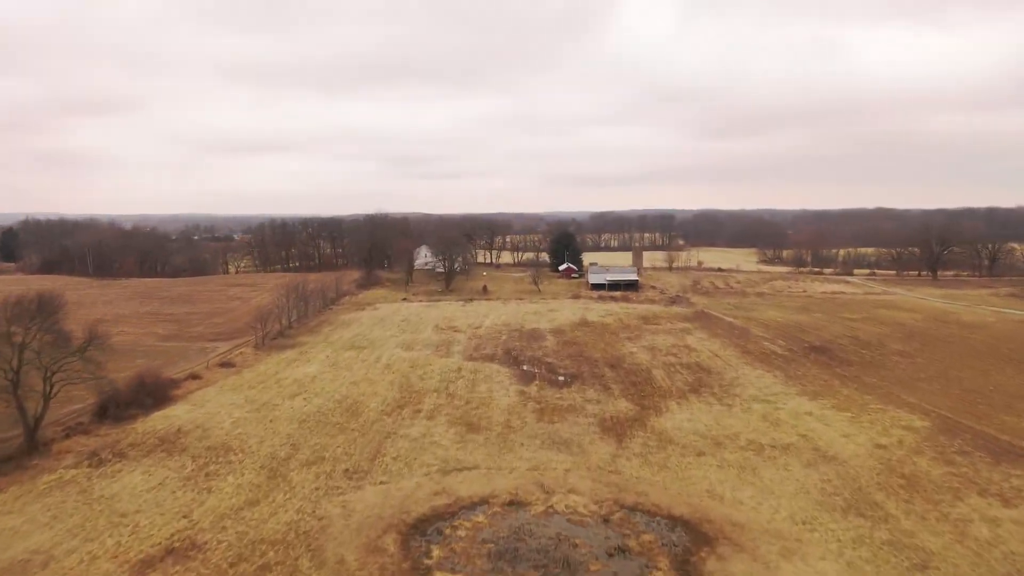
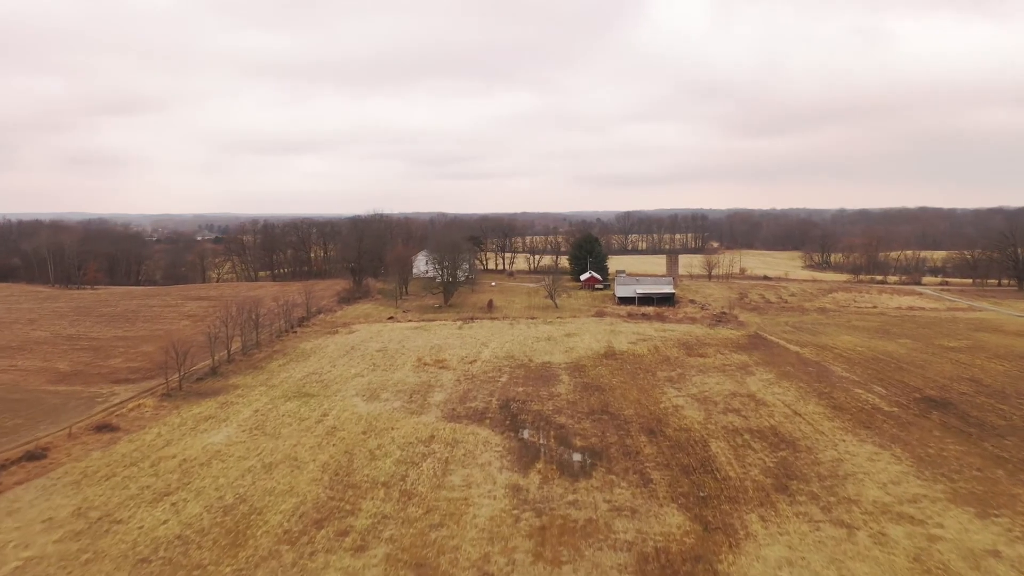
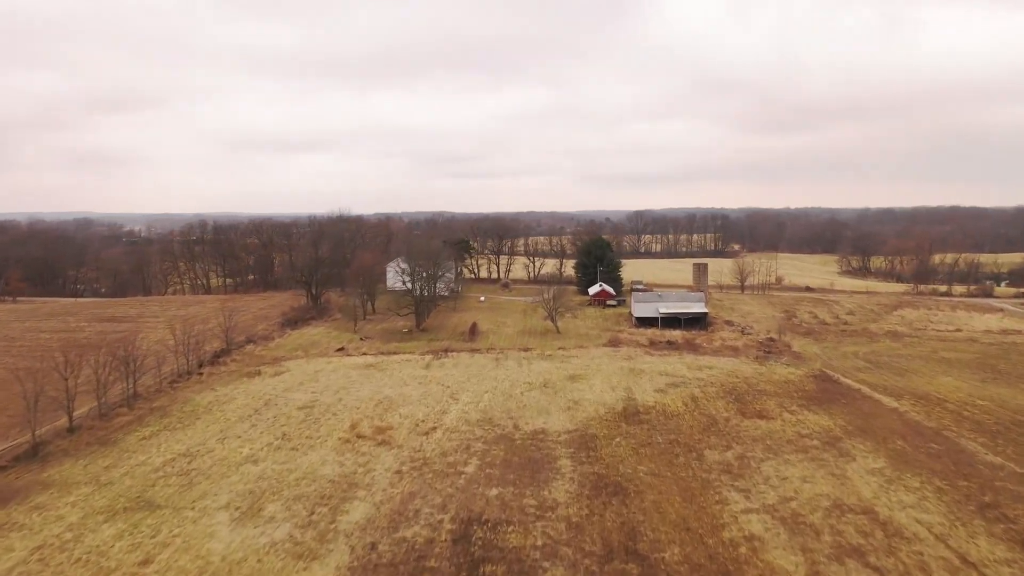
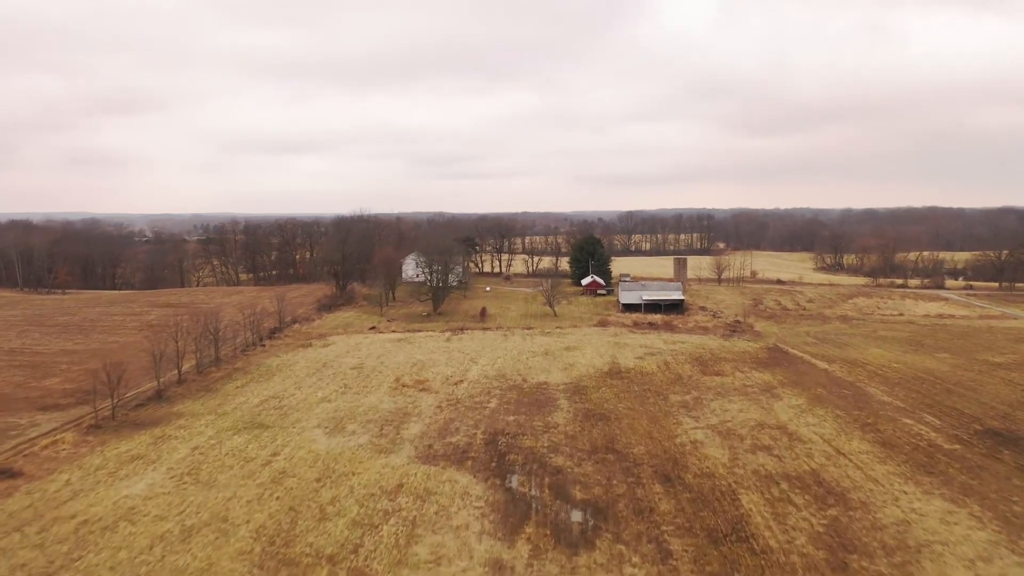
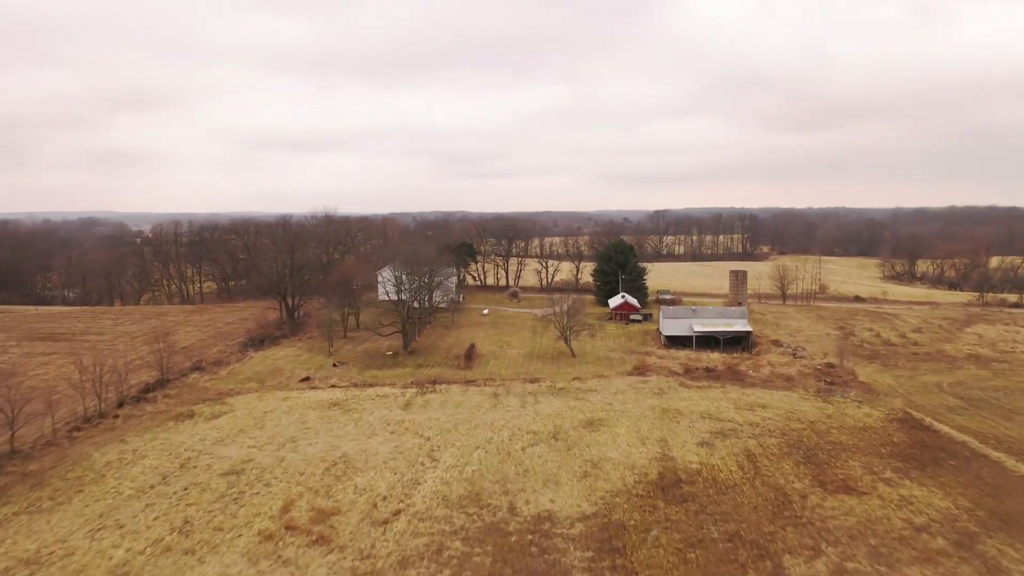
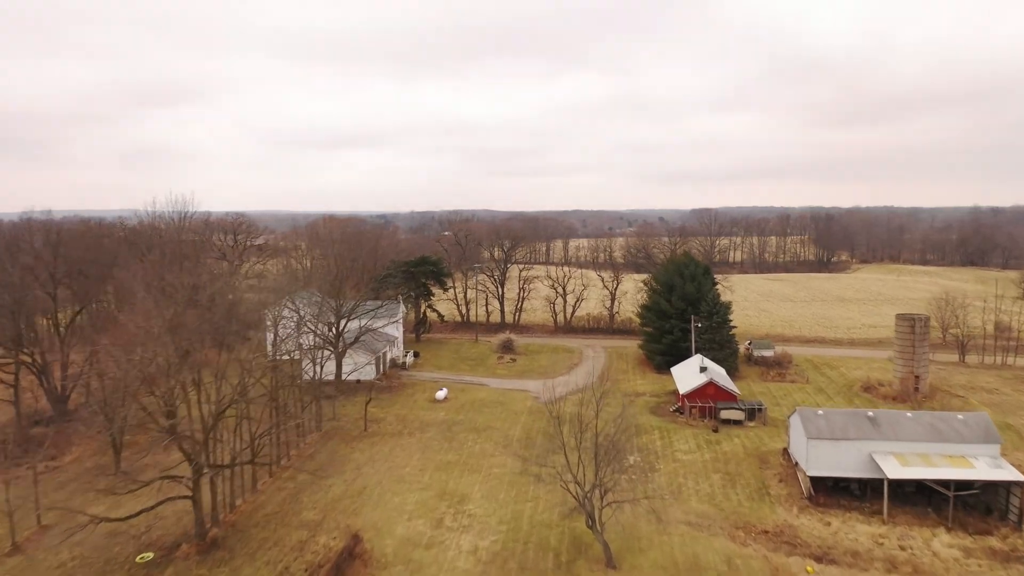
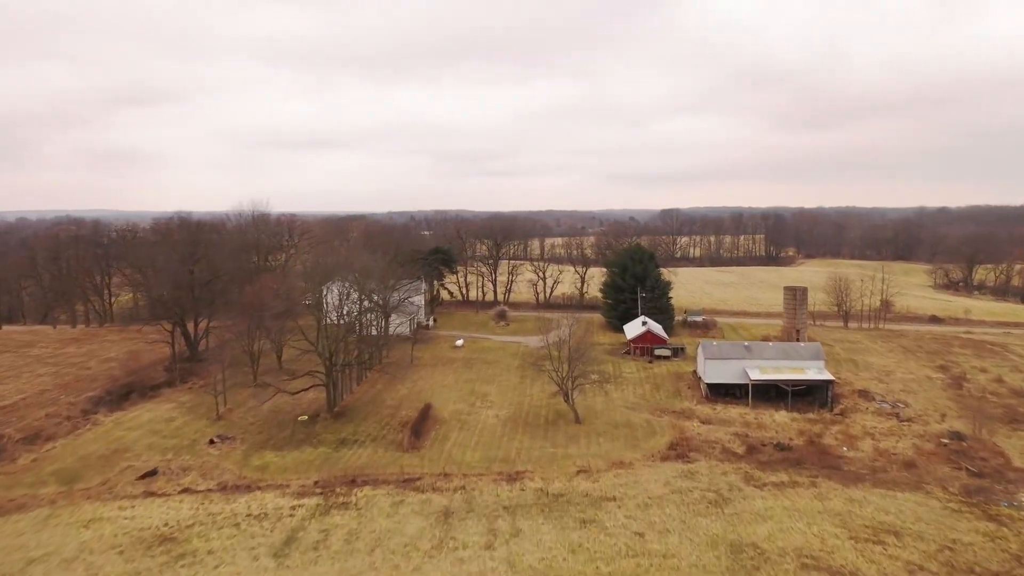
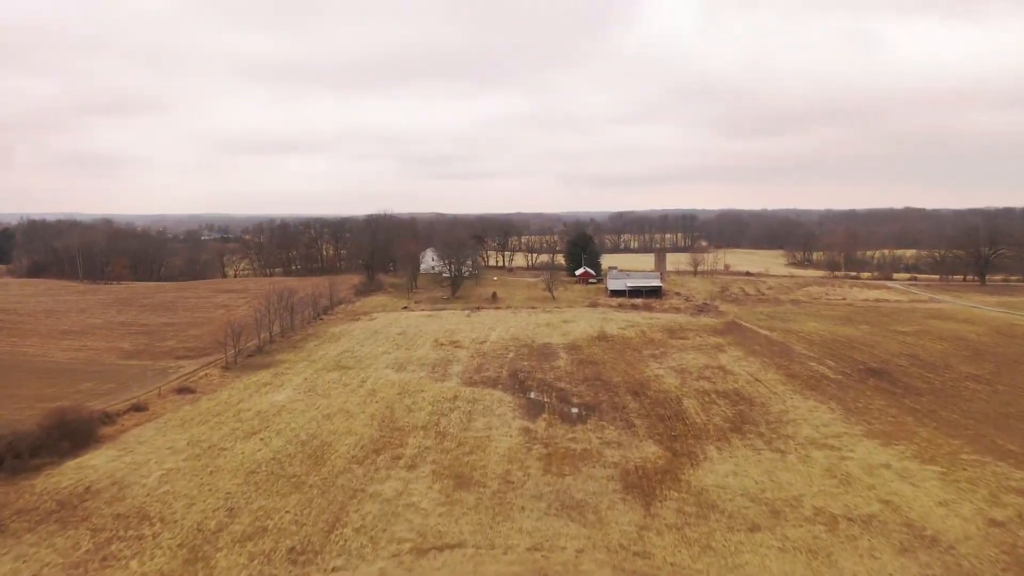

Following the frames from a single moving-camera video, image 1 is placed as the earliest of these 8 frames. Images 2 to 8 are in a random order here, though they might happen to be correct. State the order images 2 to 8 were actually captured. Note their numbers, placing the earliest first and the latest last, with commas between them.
8, 2, 4, 3, 5, 7, 6
